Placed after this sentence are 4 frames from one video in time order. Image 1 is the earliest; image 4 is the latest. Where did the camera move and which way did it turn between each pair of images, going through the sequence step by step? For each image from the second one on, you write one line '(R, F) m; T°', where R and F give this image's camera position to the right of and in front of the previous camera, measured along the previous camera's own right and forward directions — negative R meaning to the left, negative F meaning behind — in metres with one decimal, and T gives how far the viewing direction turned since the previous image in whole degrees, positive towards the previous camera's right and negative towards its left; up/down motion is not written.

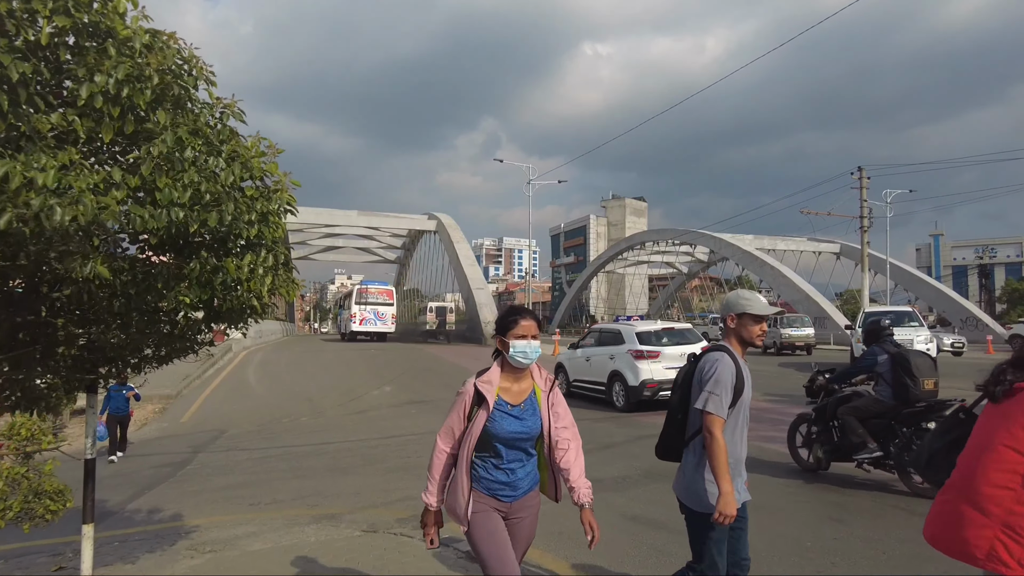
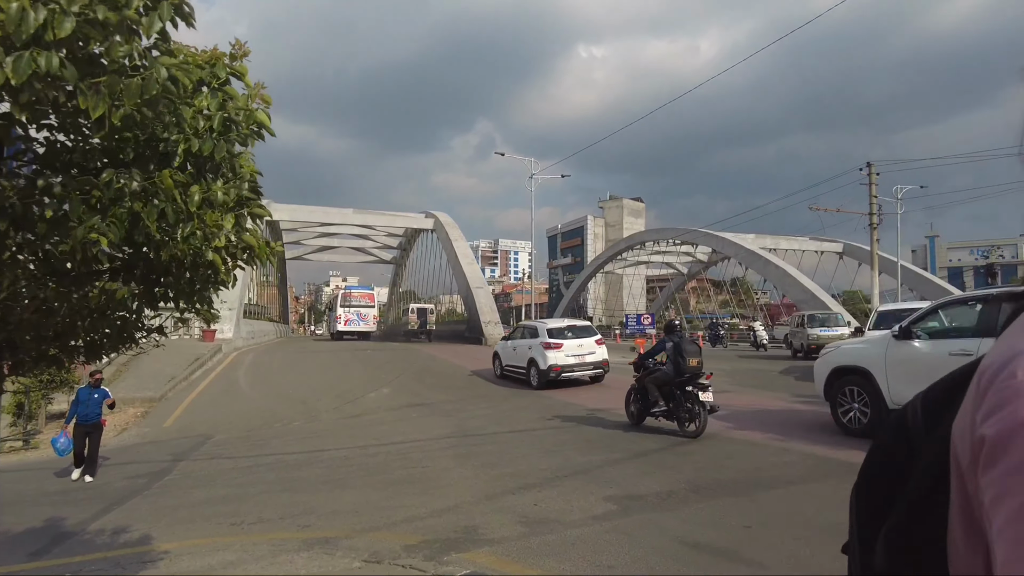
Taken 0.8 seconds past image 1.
(-0.2, +0.9) m; 0°
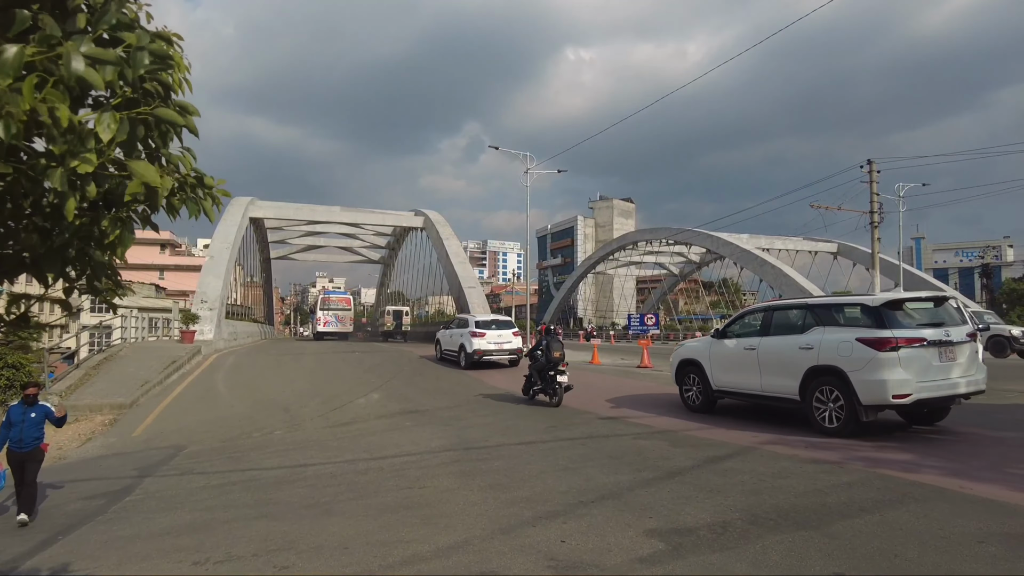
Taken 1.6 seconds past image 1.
(-0.2, +0.9) m; +1°
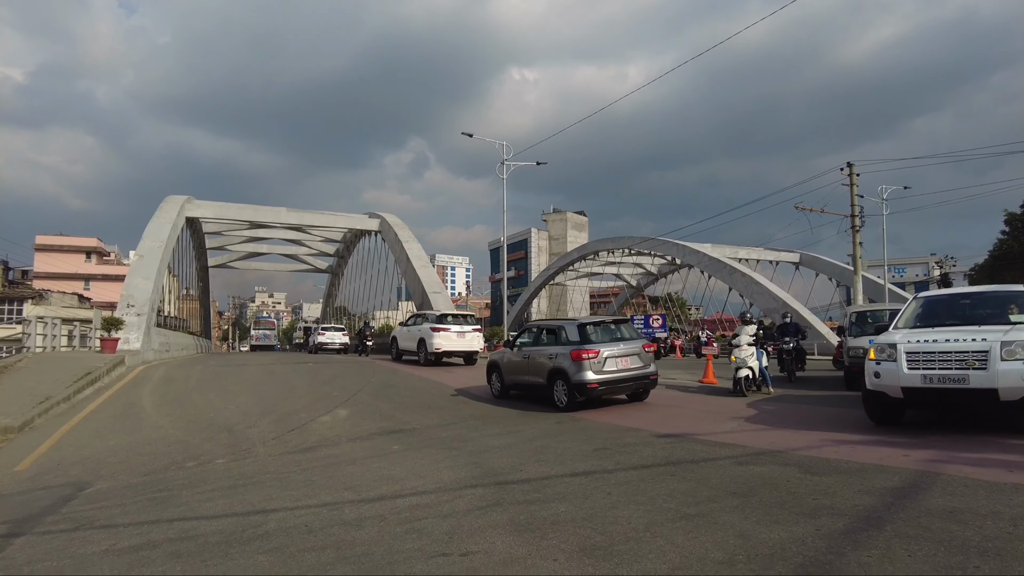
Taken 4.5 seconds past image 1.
(-0.9, +2.3) m; +5°
